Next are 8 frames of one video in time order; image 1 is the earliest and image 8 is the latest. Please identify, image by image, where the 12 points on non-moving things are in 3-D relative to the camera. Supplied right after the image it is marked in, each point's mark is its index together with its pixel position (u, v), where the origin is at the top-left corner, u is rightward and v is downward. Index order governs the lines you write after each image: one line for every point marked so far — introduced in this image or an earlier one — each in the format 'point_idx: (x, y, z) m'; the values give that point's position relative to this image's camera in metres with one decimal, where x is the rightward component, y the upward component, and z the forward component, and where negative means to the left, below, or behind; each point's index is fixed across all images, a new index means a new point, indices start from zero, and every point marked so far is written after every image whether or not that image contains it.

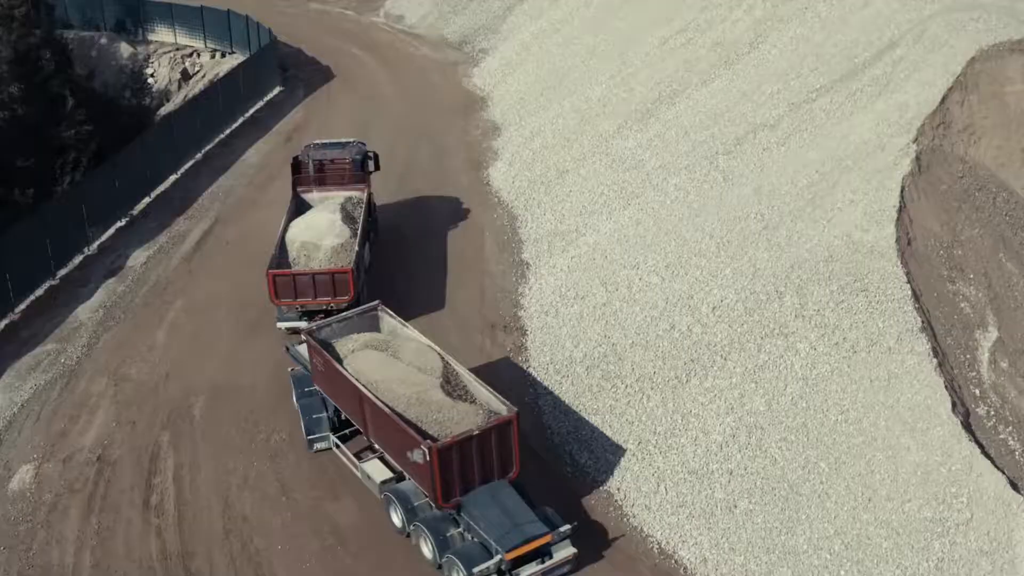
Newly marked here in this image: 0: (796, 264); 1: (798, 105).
0: (+3.2, +0.3, +15.3) m
1: (+3.8, +2.4, +17.9) m
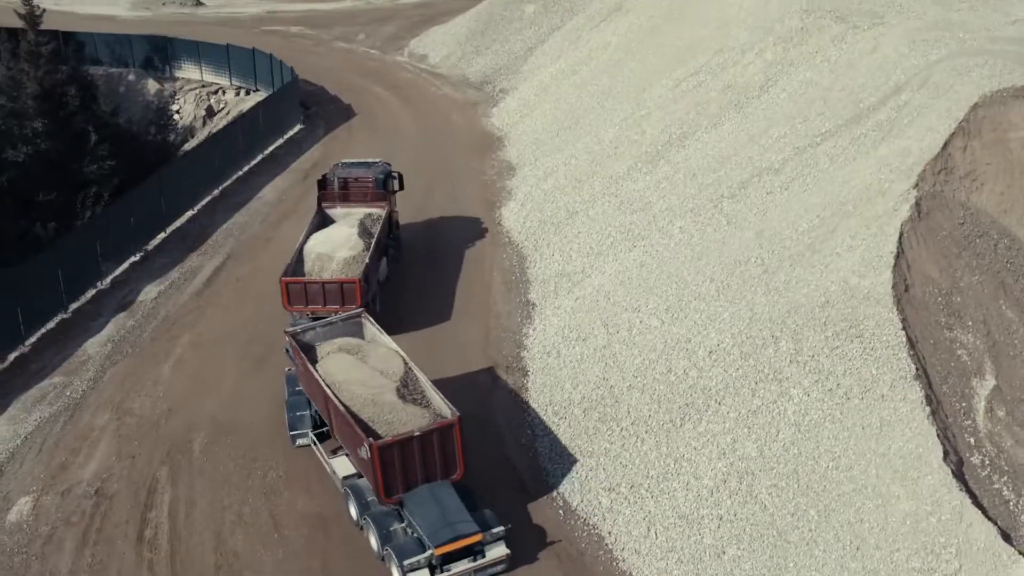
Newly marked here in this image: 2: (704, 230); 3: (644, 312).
0: (+3.2, -0.2, +15.2) m
1: (+3.8, +1.8, +17.9) m
2: (+2.6, +0.8, +17.9) m
3: (+1.7, -0.3, +17.2) m
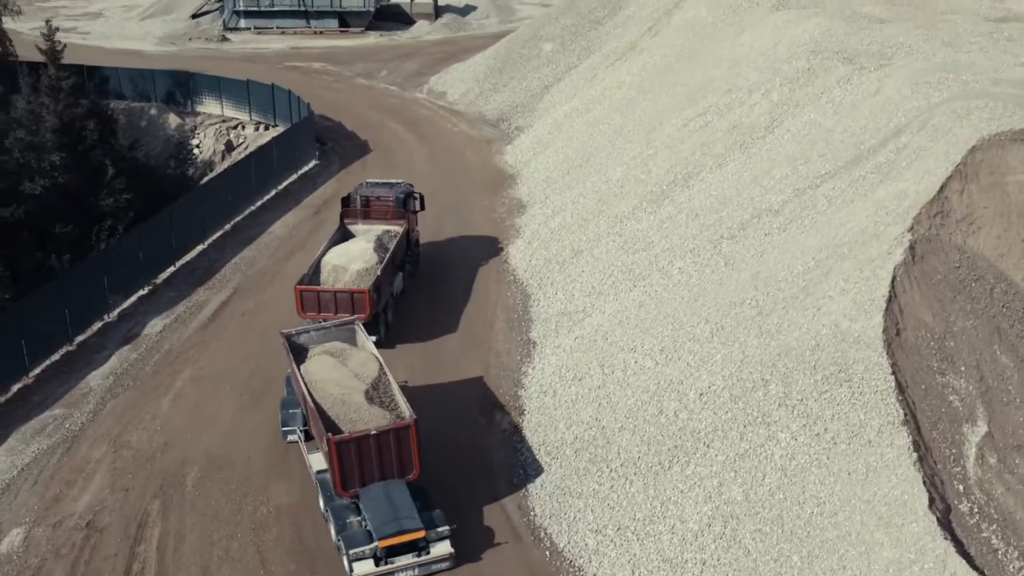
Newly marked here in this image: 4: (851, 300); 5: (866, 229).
0: (+3.0, -0.7, +15.1) m
1: (+3.8, +1.3, +17.8) m
2: (+2.5, +0.2, +17.8) m
3: (+1.6, -0.8, +17.1) m
4: (+3.8, -0.1, +15.0) m
5: (+4.2, +0.7, +16.0) m
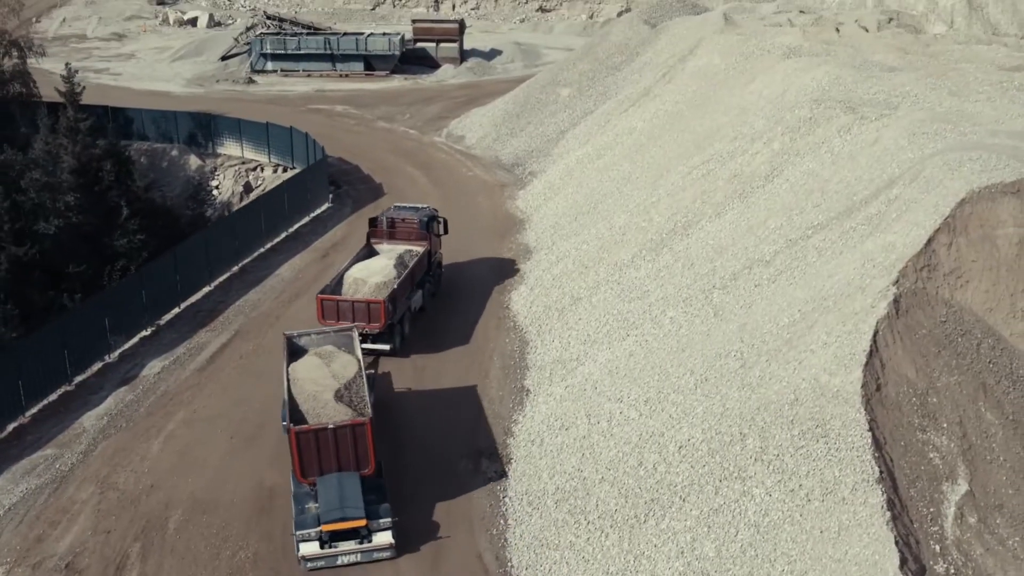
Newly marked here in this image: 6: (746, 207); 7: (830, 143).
0: (+2.8, -1.3, +14.9) m
1: (+3.7, +0.6, +17.6) m
2: (+2.4, -0.4, +17.7) m
3: (+1.4, -1.4, +17.0) m
4: (+3.5, -0.7, +14.8) m
5: (+4.0, +0.1, +15.8) m
6: (+3.5, +1.2, +19.9) m
7: (+4.7, +2.1, +19.8) m
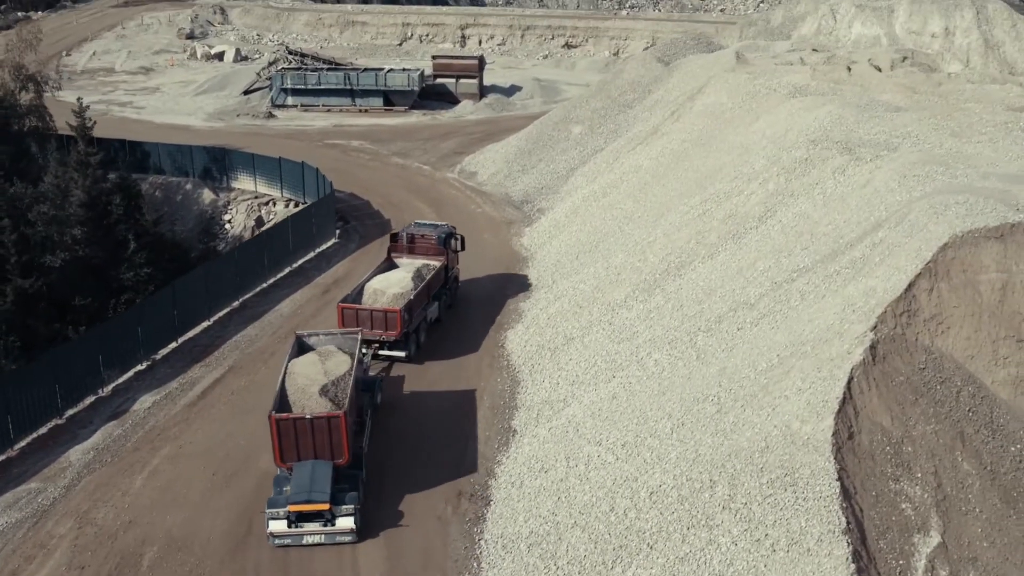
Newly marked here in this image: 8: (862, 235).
0: (+2.4, -1.8, +14.6) m
1: (+3.4, 0.0, +17.4) m
2: (+2.1, -1.0, +17.5) m
3: (+1.1, -2.0, +16.7) m
4: (+3.2, -1.2, +14.5) m
5: (+3.7, -0.4, +15.5) m
6: (+3.3, +0.6, +19.7) m
7: (+4.5, +1.5, +19.6) m
8: (+4.4, +0.7, +17.0) m
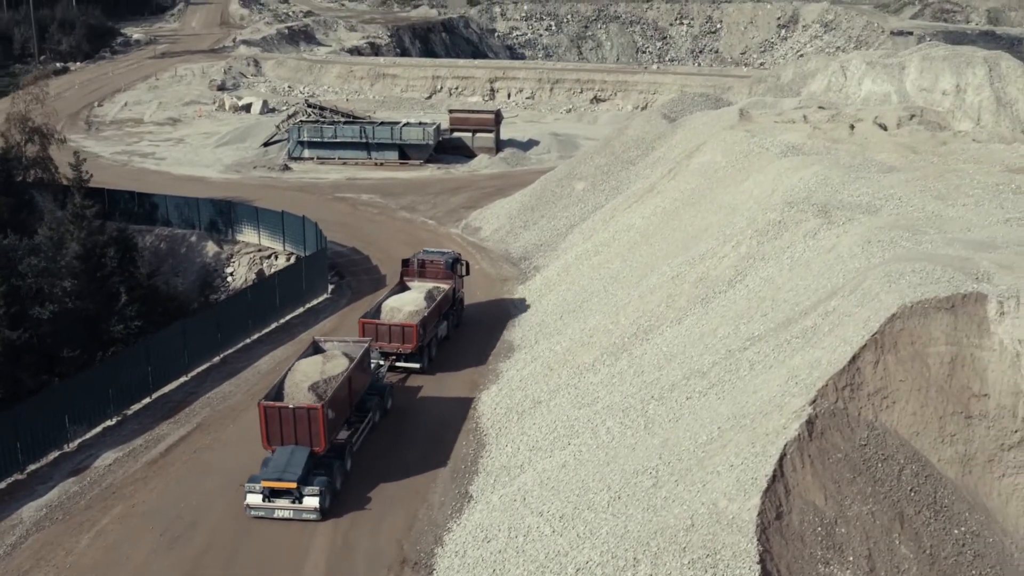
0: (+1.6, -2.5, +14.1) m
1: (+2.8, -0.8, +16.8) m
2: (+1.4, -1.8, +16.9) m
3: (+0.4, -2.7, +16.2) m
4: (+2.3, -2.0, +13.9) m
5: (+2.9, -1.2, +14.9) m
6: (+2.7, -0.3, +19.1) m
7: (+4.0, +0.6, +19.0) m
8: (+3.7, -0.2, +16.4) m
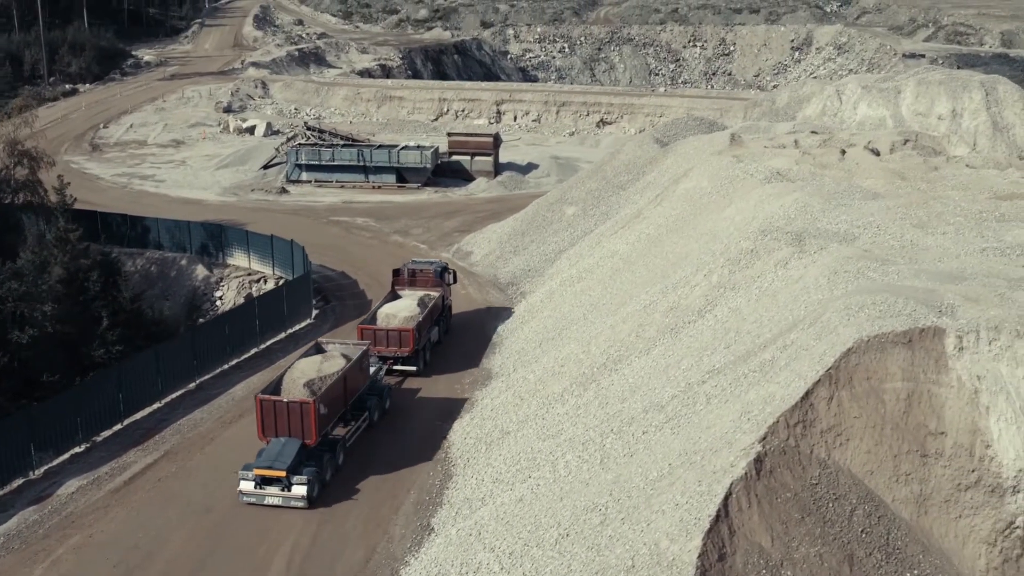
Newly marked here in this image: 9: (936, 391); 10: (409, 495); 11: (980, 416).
0: (+0.9, -2.9, +13.6) m
1: (+2.2, -1.2, +16.4) m
2: (+0.9, -2.2, +16.5) m
3: (-0.2, -3.1, +15.8) m
4: (+1.7, -2.3, +13.5) m
5: (+2.3, -1.6, +14.5) m
6: (+2.2, -0.7, +18.7) m
7: (+3.5, +0.1, +18.6) m
8: (+3.2, -0.6, +16.0) m
9: (+4.5, -1.1, +14.2) m
10: (-1.5, -3.0, +19.5) m
11: (+4.8, -1.3, +13.9) m
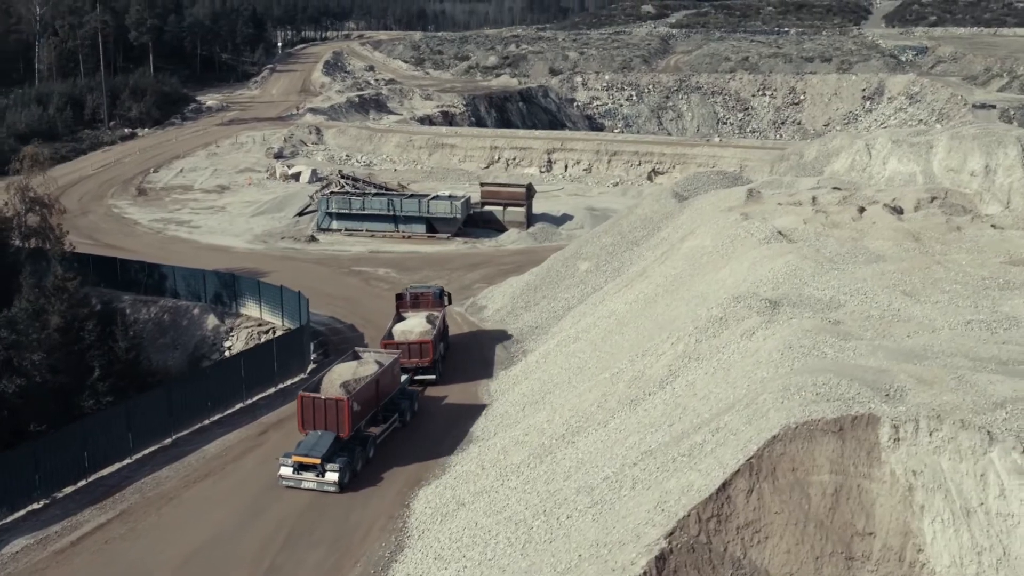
0: (-0.2, -3.6, +12.5) m
1: (+1.3, -2.0, +15.1) m
2: (-0.1, -3.0, +15.4) m
3: (-1.2, -3.9, +14.7) m
4: (+0.5, -3.0, +12.3) m
5: (+1.2, -2.3, +13.2) m
6: (+1.5, -1.7, +17.5) m
7: (+2.8, -0.8, +17.3) m
8: (+2.2, -1.4, +14.7) m
9: (+3.4, -1.9, +12.9) m
10: (-2.2, -3.9, +18.5) m
11: (+3.7, -2.1, +12.5) m
